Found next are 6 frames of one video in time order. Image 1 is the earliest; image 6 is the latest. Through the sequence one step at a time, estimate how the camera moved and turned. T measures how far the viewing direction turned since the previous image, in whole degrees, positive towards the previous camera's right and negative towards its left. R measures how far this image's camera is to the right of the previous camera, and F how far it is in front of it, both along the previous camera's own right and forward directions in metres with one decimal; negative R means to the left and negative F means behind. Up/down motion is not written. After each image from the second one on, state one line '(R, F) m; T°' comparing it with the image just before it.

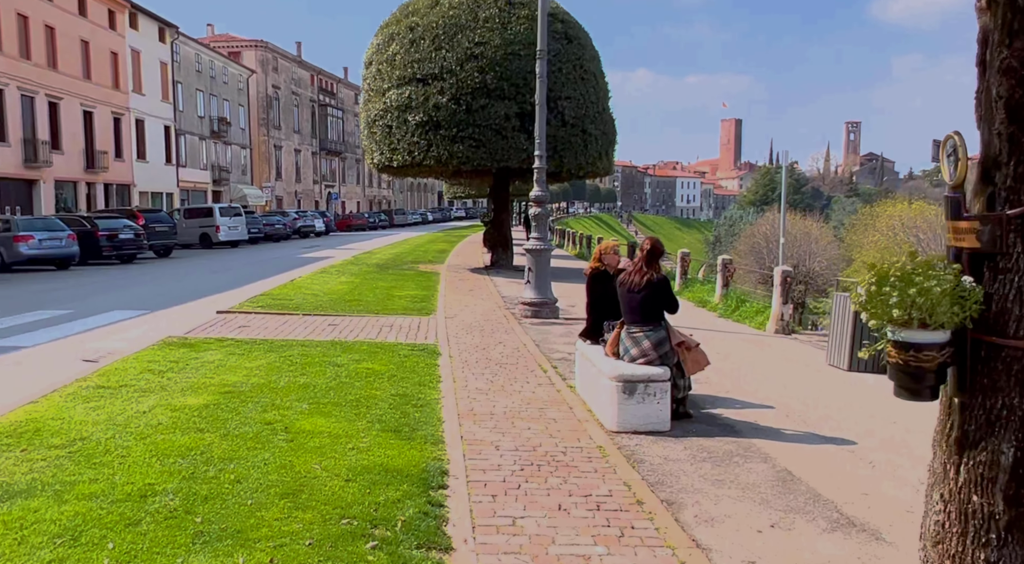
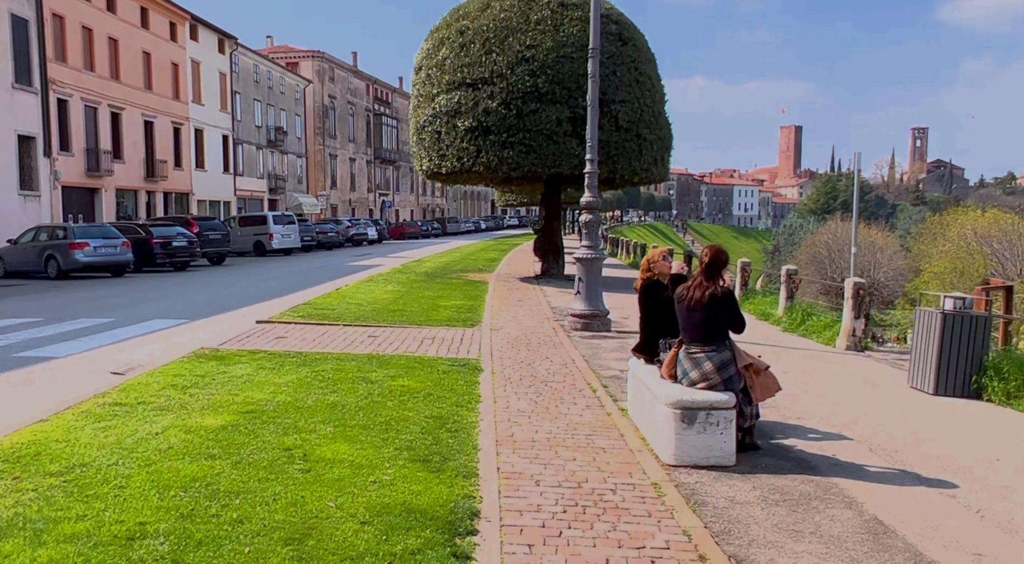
(+0.1, +0.6) m; -4°
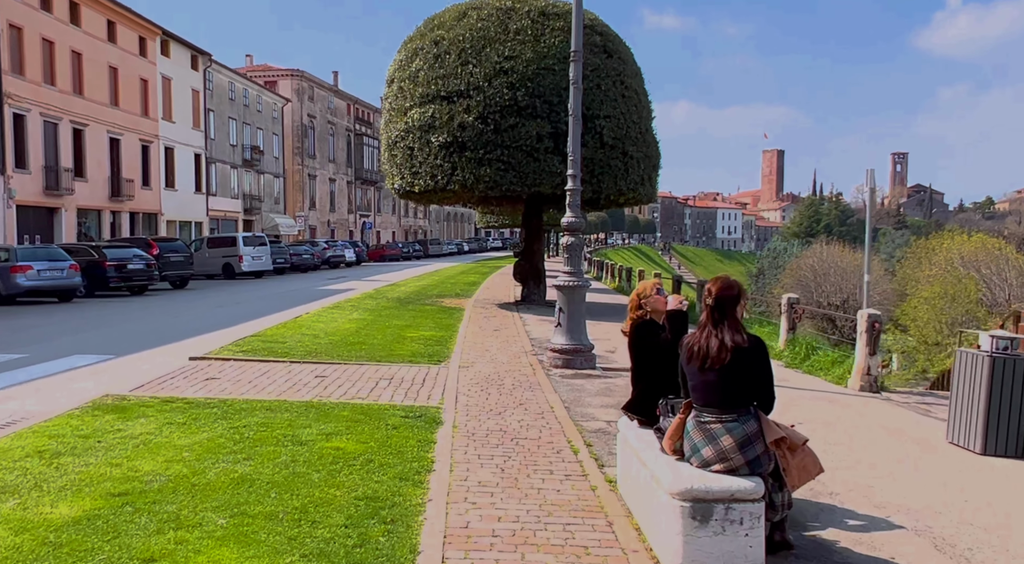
(+0.1, +1.3) m; +1°
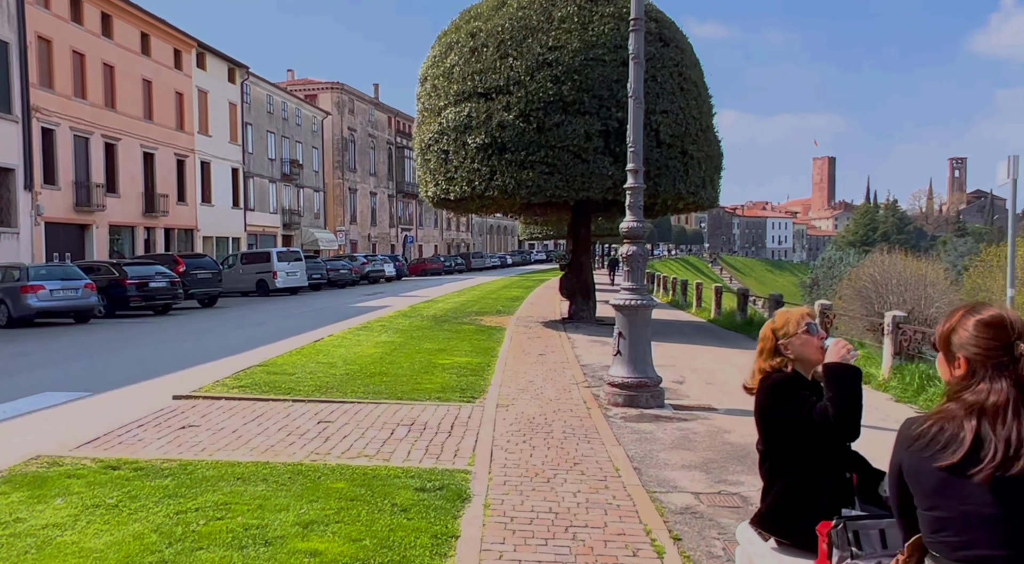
(0.0, +1.8) m; -3°
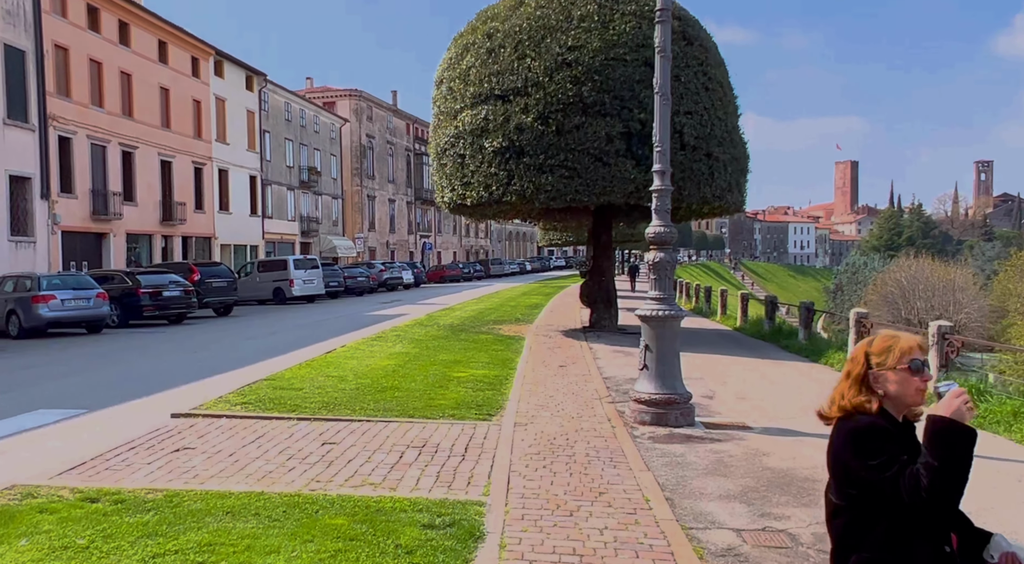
(0.0, +0.5) m; -1°
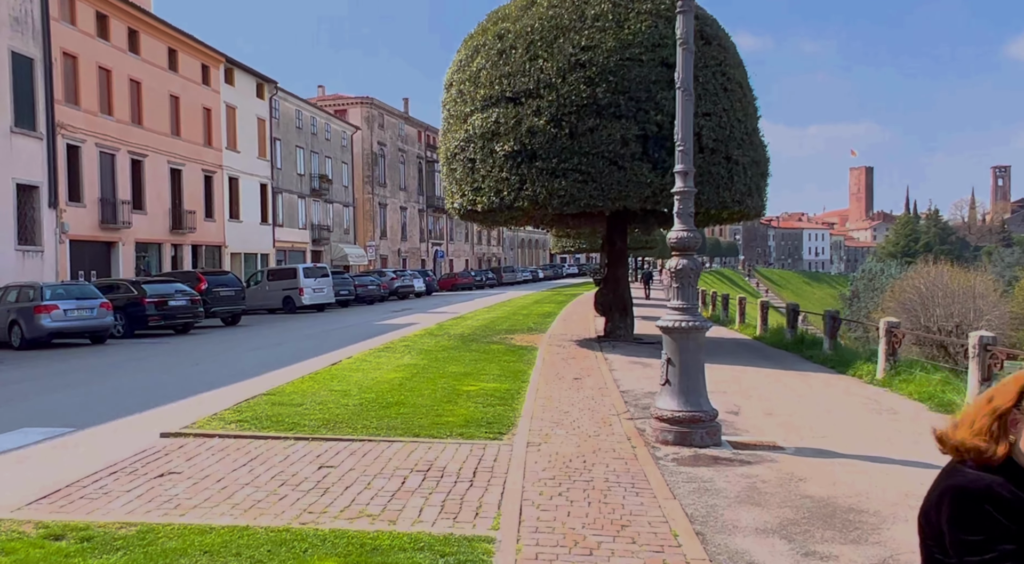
(0.0, +0.5) m; -1°
